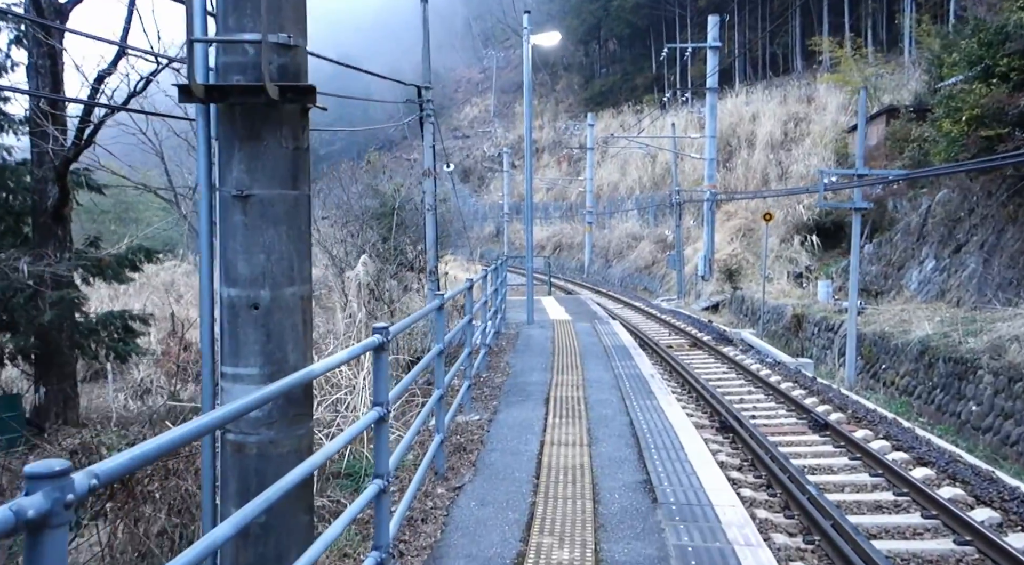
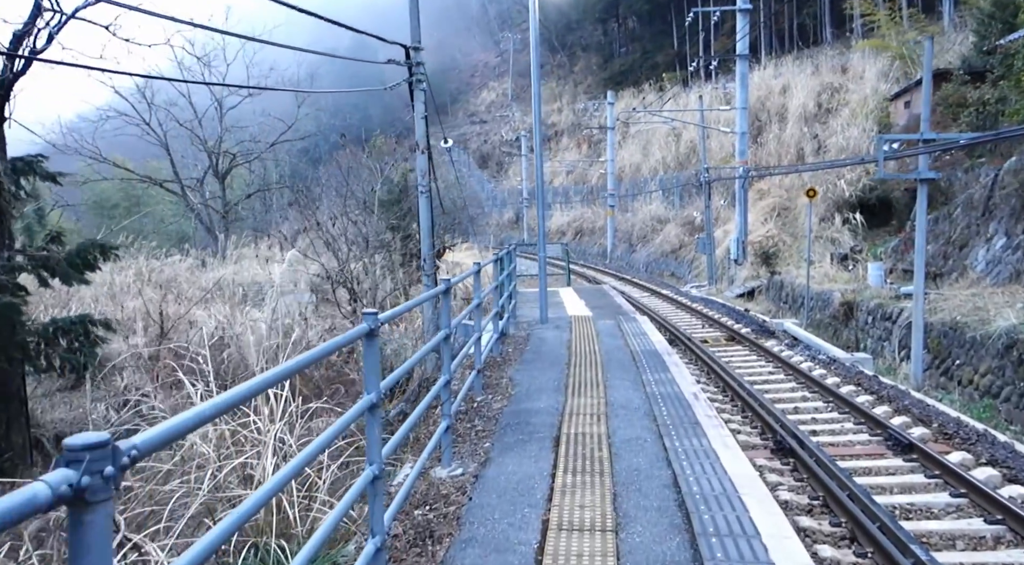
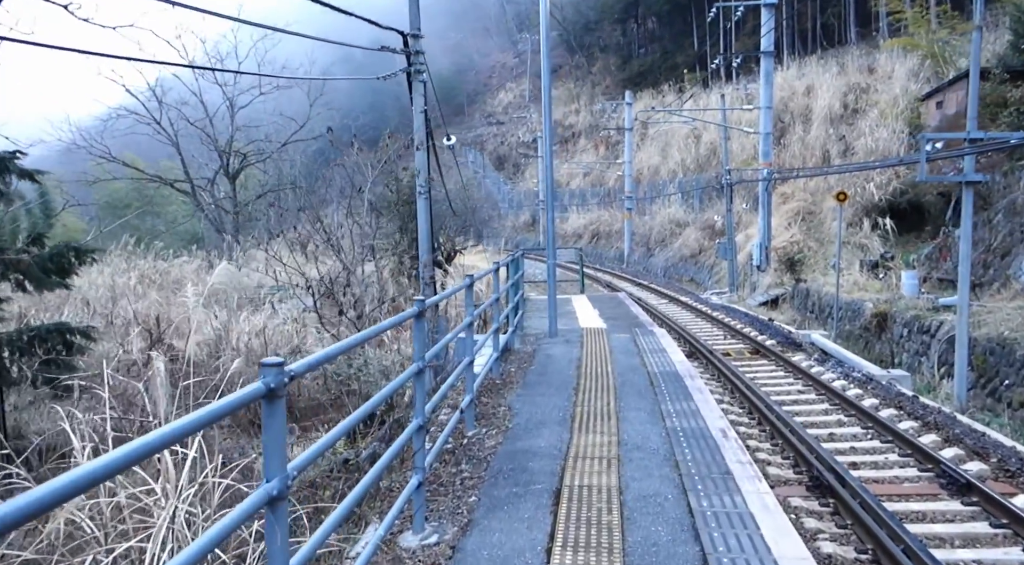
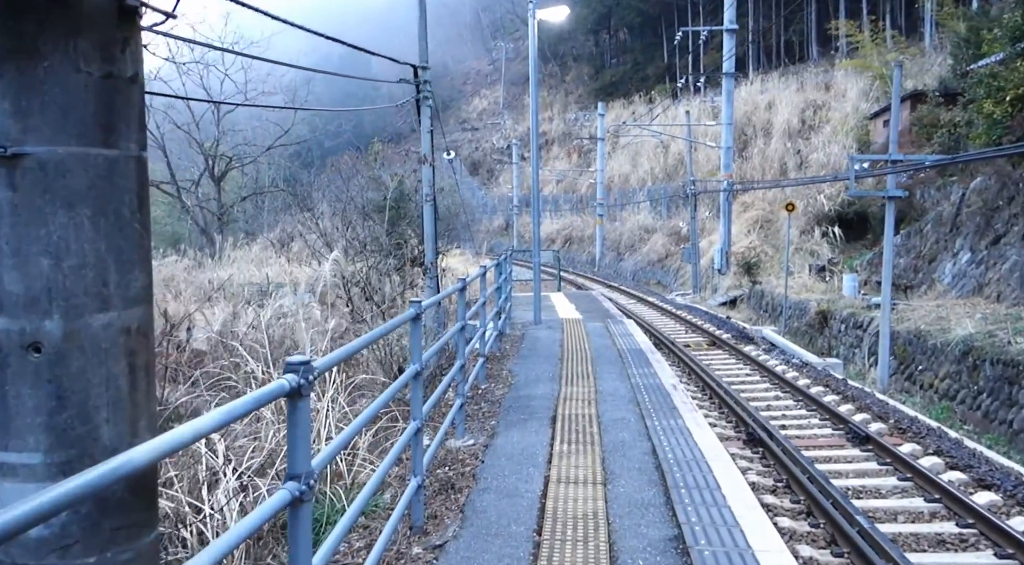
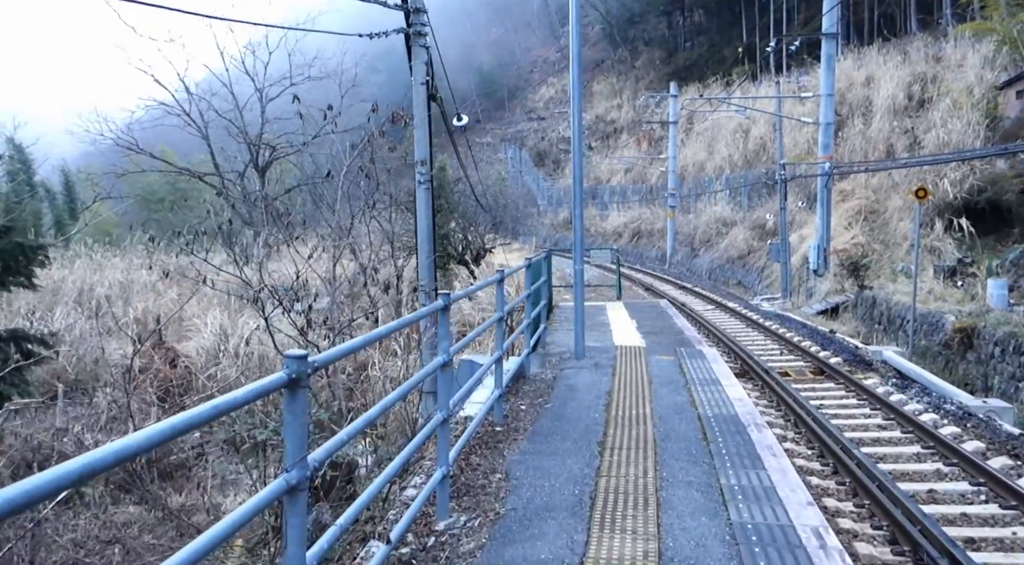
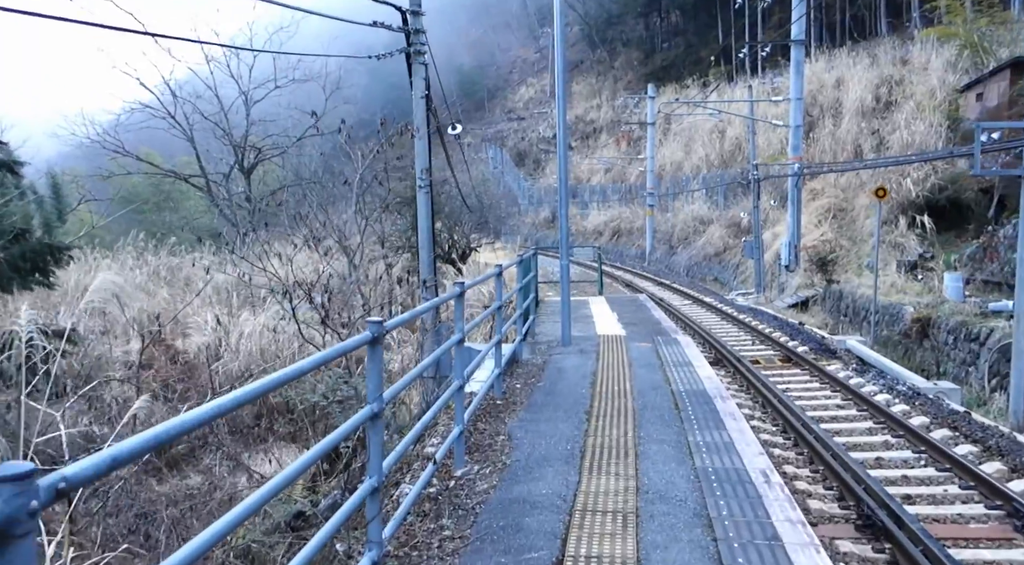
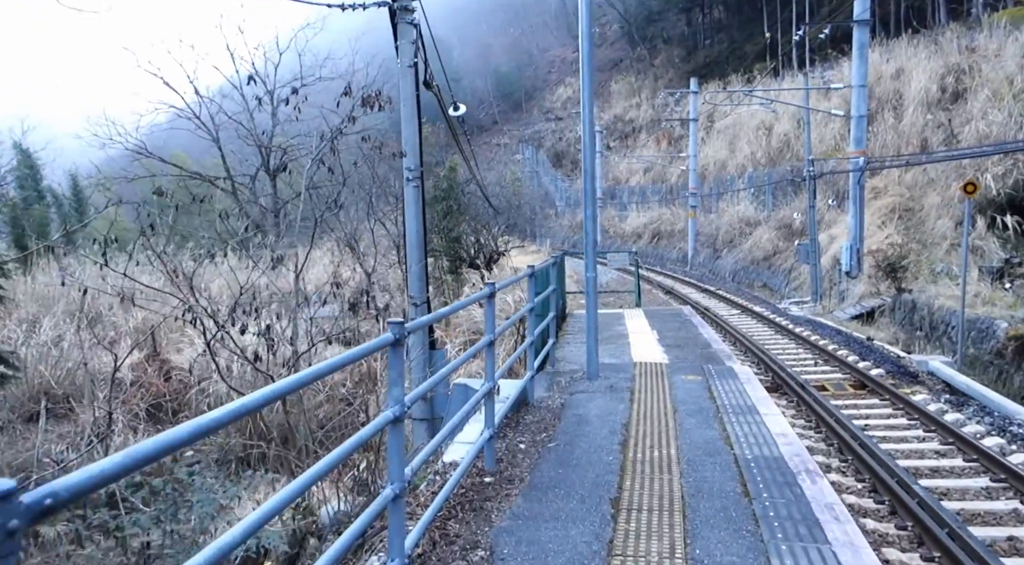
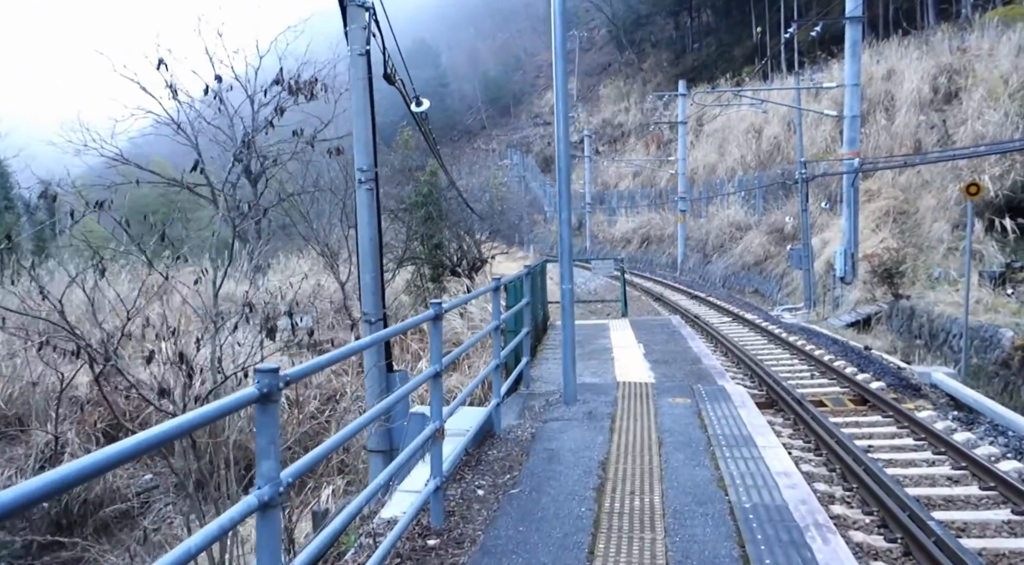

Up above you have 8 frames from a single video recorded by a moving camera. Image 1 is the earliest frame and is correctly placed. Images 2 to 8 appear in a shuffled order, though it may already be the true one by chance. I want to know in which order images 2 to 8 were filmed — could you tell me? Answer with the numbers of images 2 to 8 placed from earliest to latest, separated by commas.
4, 2, 3, 6, 5, 7, 8
